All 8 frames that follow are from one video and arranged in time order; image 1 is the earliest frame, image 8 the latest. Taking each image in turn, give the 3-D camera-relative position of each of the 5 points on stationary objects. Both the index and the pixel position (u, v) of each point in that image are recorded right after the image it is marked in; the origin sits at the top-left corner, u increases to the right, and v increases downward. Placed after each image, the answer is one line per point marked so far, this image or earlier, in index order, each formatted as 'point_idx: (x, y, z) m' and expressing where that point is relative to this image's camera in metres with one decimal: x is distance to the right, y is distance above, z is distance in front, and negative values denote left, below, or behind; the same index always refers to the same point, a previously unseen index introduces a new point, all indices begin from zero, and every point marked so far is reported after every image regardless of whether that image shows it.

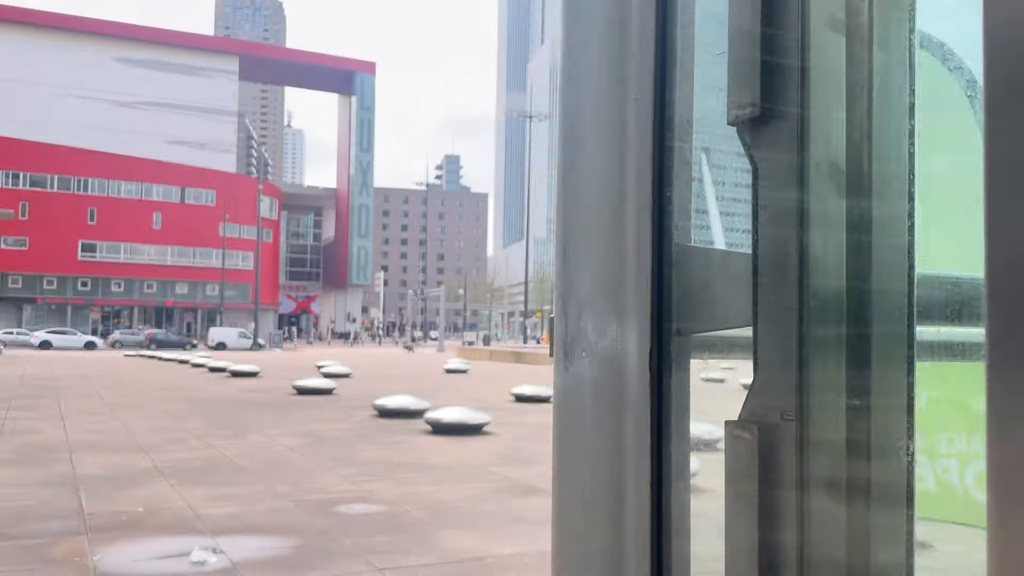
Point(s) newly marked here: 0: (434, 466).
0: (-0.9, -2.1, +9.3) m
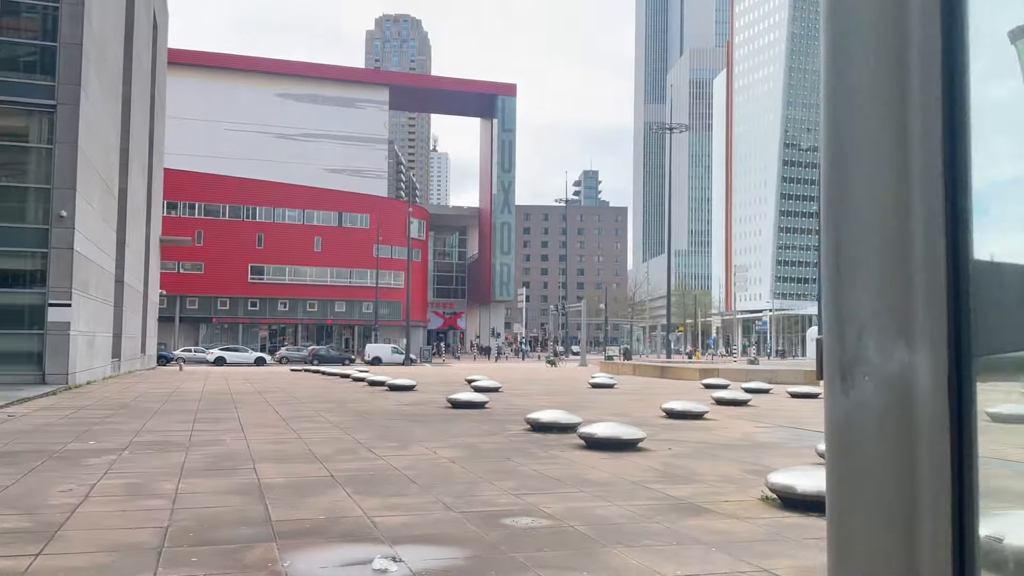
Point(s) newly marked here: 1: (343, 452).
0: (+1.0, -2.3, +9.2) m
1: (-2.3, -2.2, +10.8) m
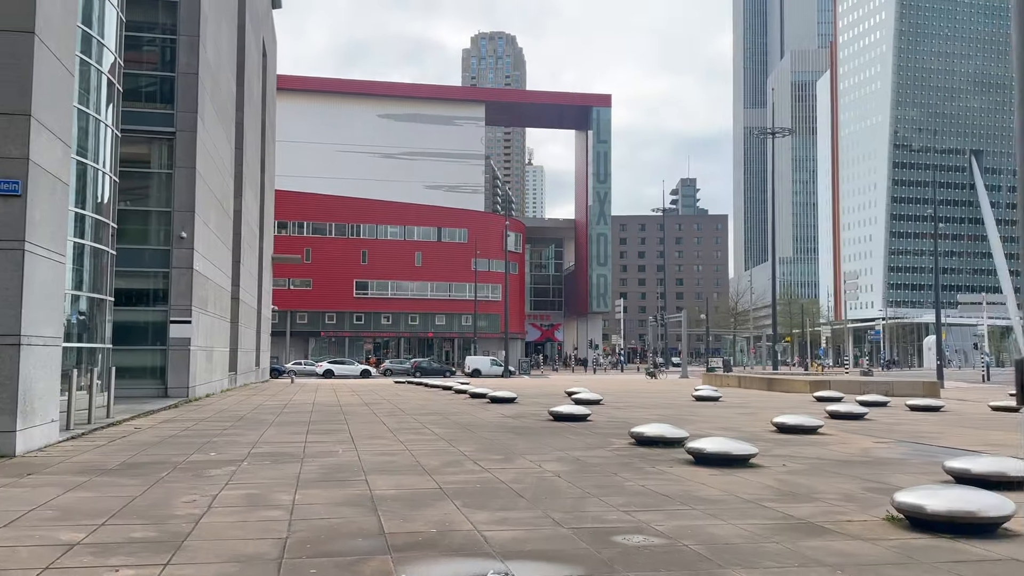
0: (+2.2, -2.4, +8.9) m
1: (-0.9, -2.4, +10.9) m
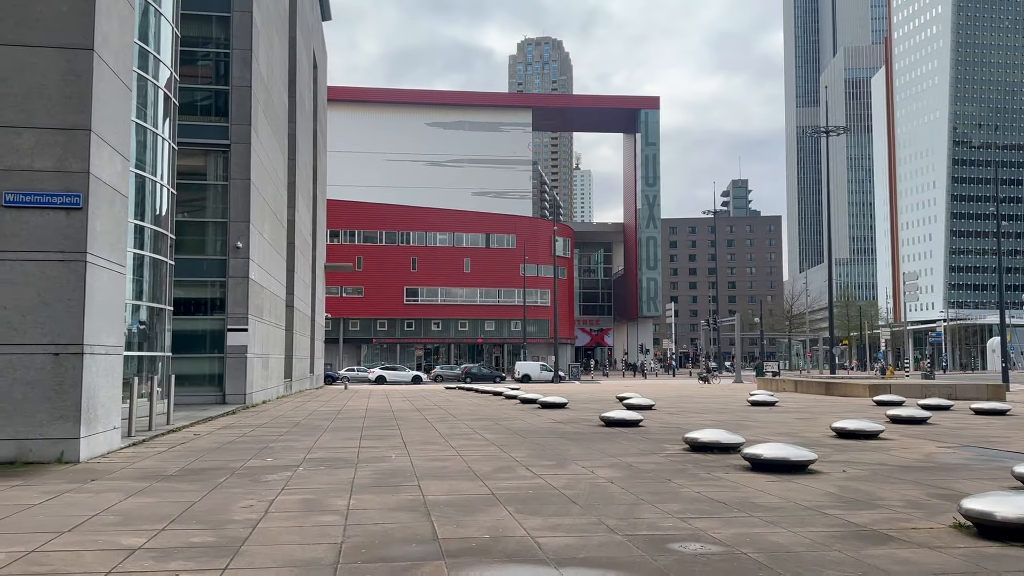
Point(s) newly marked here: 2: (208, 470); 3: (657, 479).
0: (+2.8, -2.4, +8.7) m
1: (-0.1, -2.5, +10.9) m
2: (-4.1, -2.5, +10.7) m
3: (+1.9, -2.5, +10.4) m
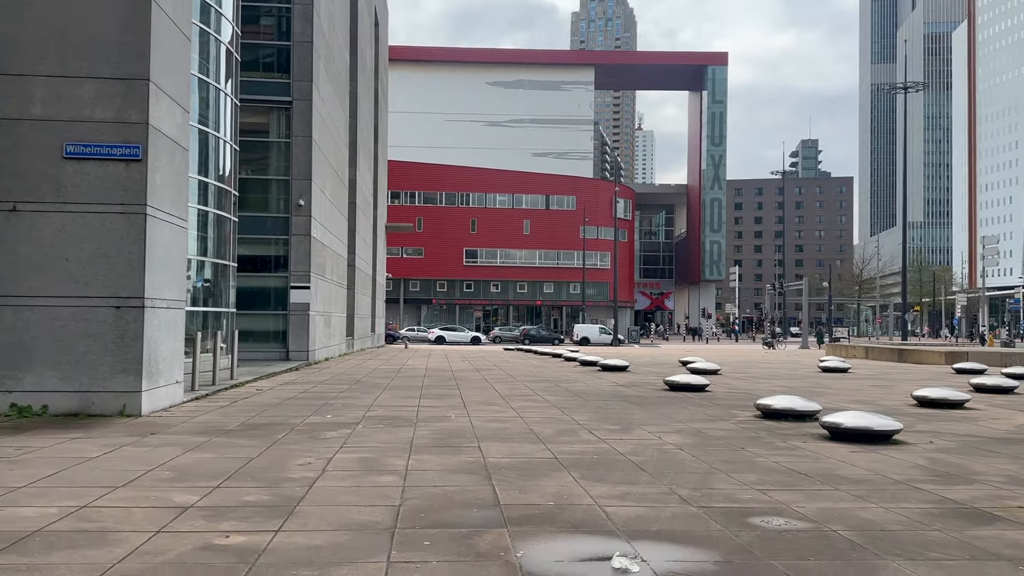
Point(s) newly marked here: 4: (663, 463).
0: (+3.5, -2.0, +8.1) m
1: (+0.7, -1.9, +10.4) m
2: (-3.3, -1.9, +10.6) m
3: (+2.7, -2.0, +9.8) m
4: (+1.6, -1.9, +8.4) m
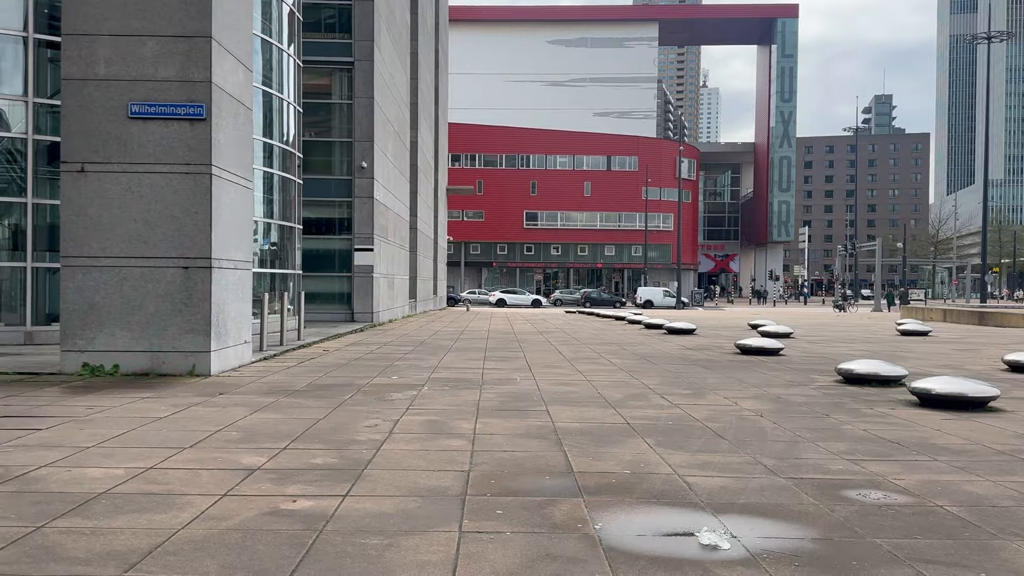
0: (+4.1, -1.5, +7.5) m
1: (+1.6, -1.4, +10.1) m
2: (-2.4, -1.3, +10.5) m
3: (+3.5, -1.5, +9.3) m
4: (+2.3, -1.4, +8.0) m
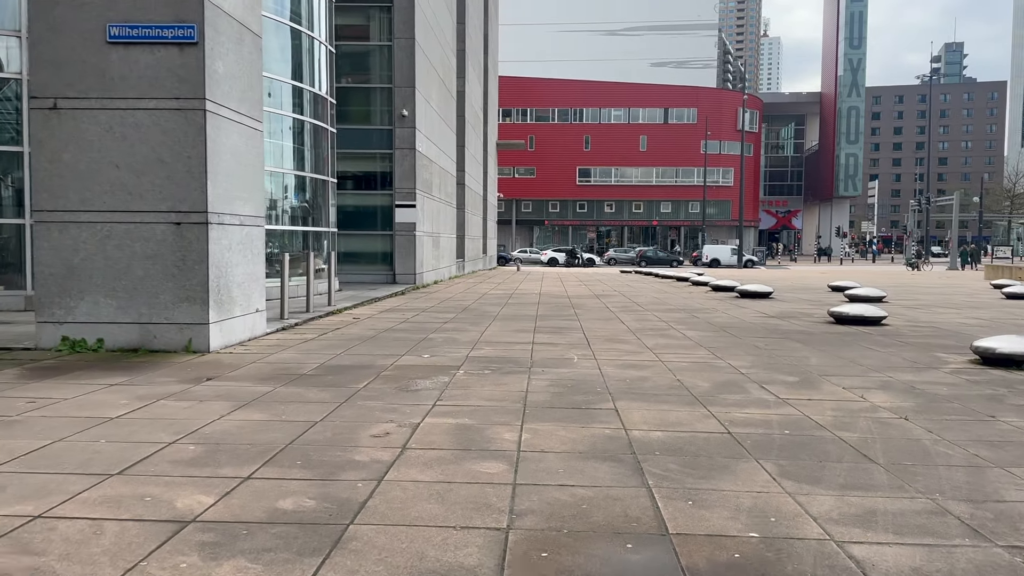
0: (+4.6, -1.3, +5.2) m
1: (+2.2, -1.0, +7.9) m
2: (-1.8, -0.9, +8.6) m
3: (+4.1, -1.1, +6.9) m
4: (+2.8, -1.1, +5.7) m
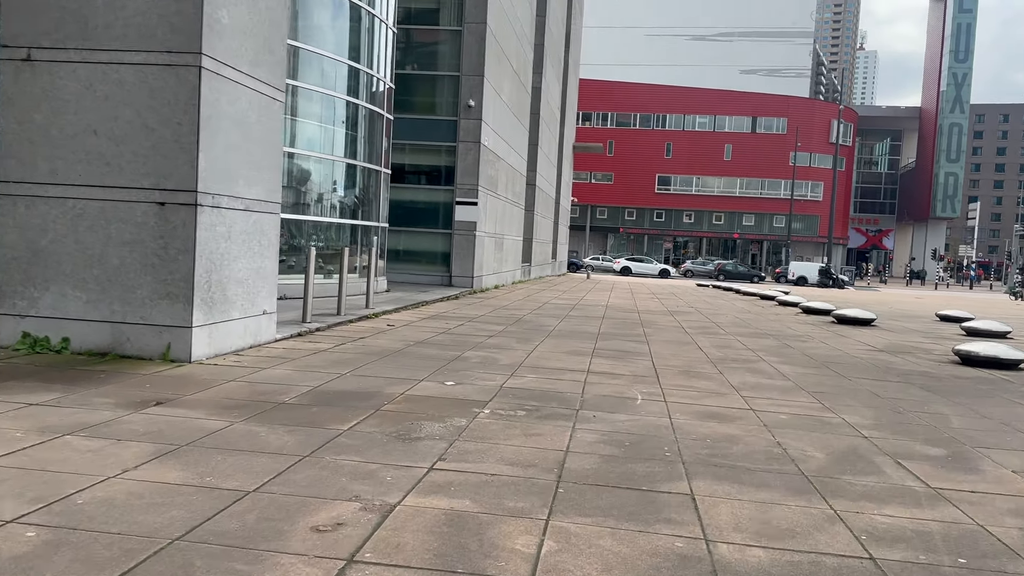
0: (+4.5, -1.6, +2.7) m
1: (+2.4, -1.2, +5.6) m
2: (-1.4, -0.9, +6.7) m
3: (+4.2, -1.5, +4.5) m
4: (+2.8, -1.4, +3.4) m
